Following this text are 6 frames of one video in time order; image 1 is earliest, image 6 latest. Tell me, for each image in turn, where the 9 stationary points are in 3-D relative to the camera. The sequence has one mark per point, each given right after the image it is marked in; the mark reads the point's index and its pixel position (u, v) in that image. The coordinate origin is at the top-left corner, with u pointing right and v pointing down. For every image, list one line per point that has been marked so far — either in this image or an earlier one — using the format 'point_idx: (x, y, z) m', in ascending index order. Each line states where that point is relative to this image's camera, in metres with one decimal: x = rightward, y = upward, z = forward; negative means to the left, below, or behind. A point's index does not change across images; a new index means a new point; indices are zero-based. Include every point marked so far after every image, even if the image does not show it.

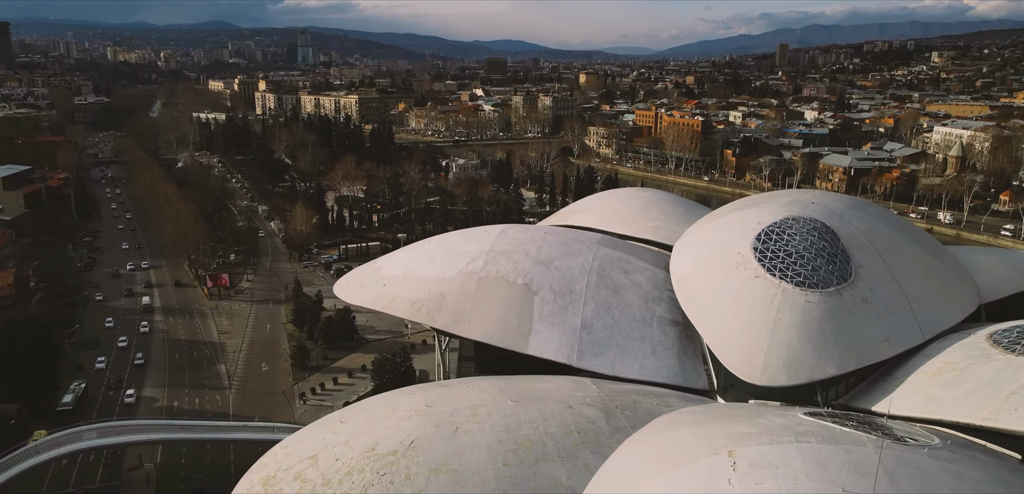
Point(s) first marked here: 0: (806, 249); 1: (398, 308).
0: (+5.7, 0.0, +14.4) m
1: (-2.4, -1.3, +15.7) m
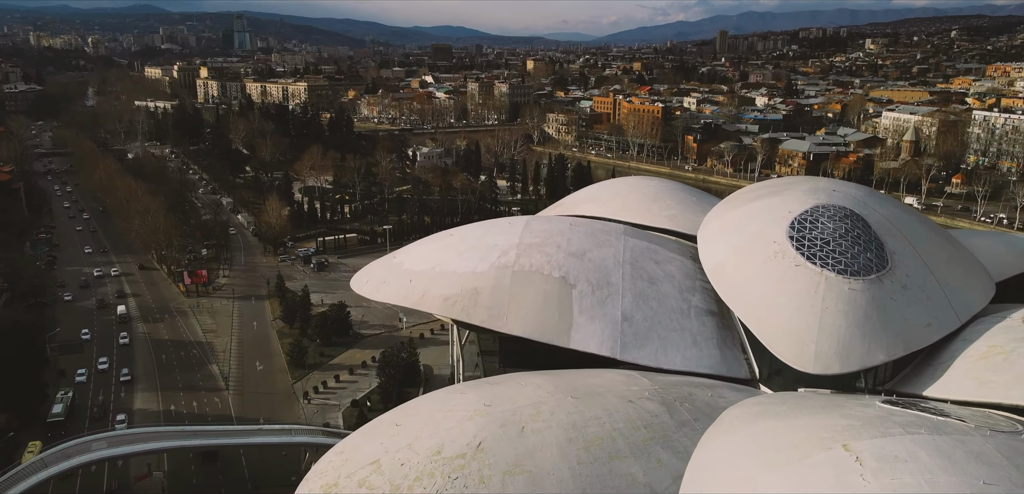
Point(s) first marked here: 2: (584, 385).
0: (+6.4, +0.2, +14.5) m
1: (-1.7, -1.2, +15.3) m
2: (+1.2, -2.3, +12.7) m
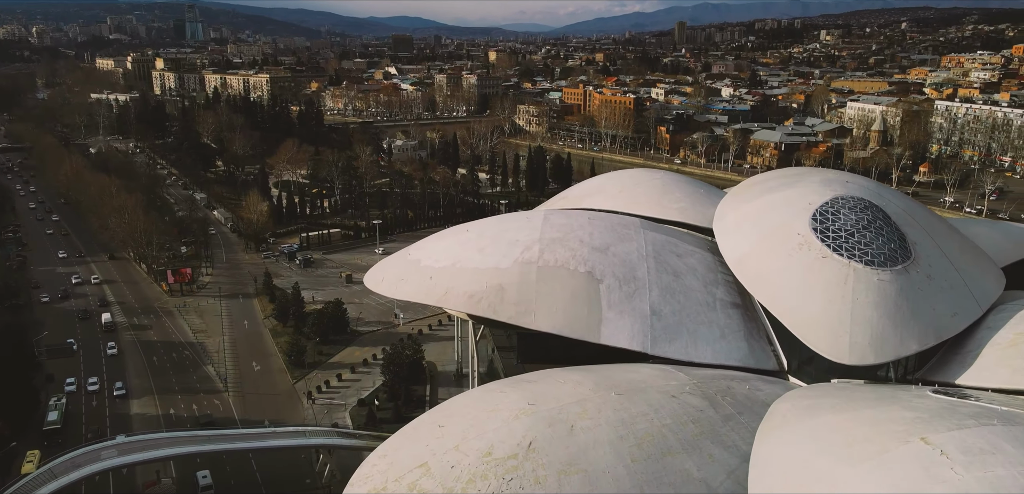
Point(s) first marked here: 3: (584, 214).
0: (+6.9, +0.4, +14.7) m
1: (-1.2, -1.1, +15.1) m
2: (+1.9, -2.2, +12.7) m
3: (+1.6, +0.7, +16.9) m
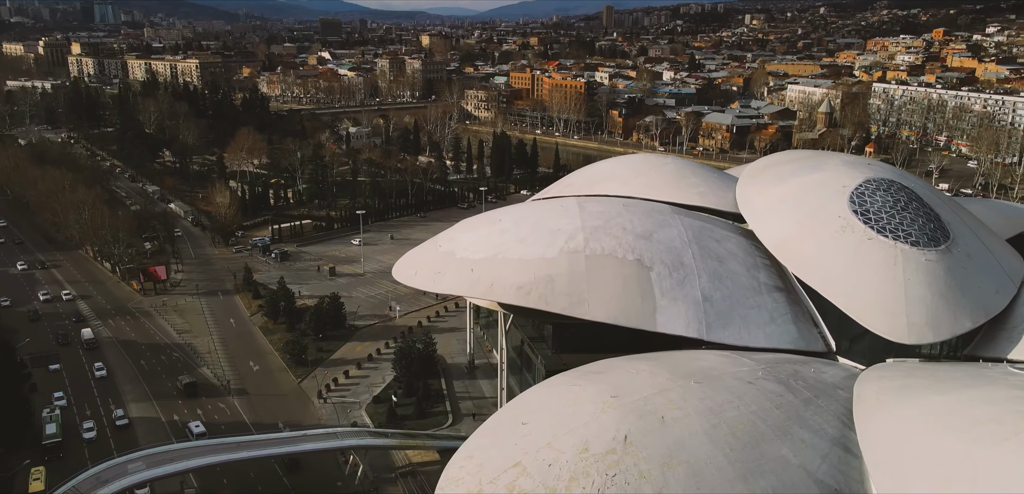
0: (+7.8, +0.7, +15.0) m
1: (-0.2, -0.9, +14.7) m
2: (+3.1, -2.0, +12.6) m
3: (+2.4, +1.0, +16.7) m
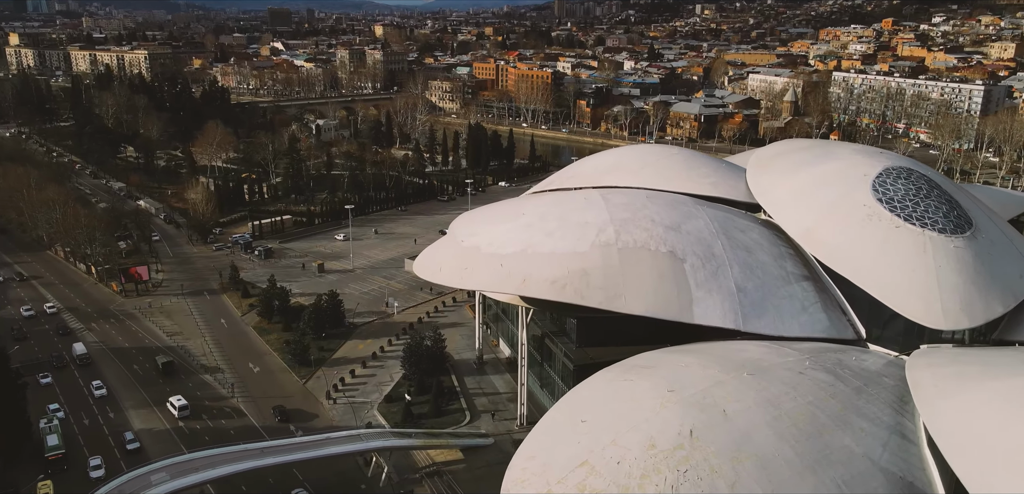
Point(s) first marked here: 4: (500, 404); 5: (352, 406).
0: (+8.4, +1.0, +15.2) m
1: (+0.4, -0.8, +14.5) m
2: (+3.9, -1.9, +12.6) m
3: (+2.9, +1.2, +16.6) m
4: (-0.3, -4.0, +19.3) m
5: (-4.2, -4.2, +19.7) m
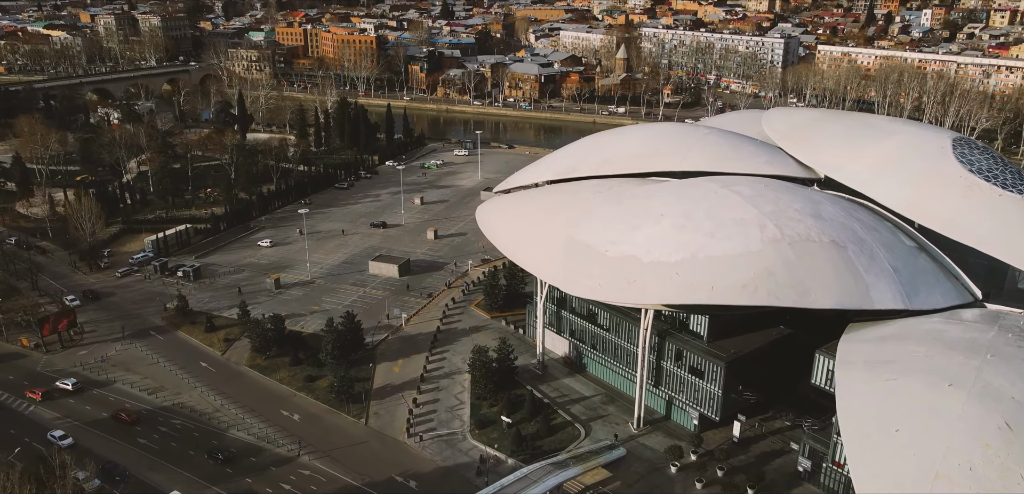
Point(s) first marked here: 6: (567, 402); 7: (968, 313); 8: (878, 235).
0: (+11.1, +1.8, +17.0) m
1: (+4.0, -0.9, +14.0) m
2: (+7.9, -1.7, +13.3) m
3: (+5.4, +1.4, +16.6) m
4: (+2.1, -4.0, +18.5) m
5: (-1.7, -4.6, +17.8) m
6: (+1.4, -3.9, +18.8) m
7: (+9.0, -1.3, +14.8) m
8: (+7.7, +0.2, +15.9) m
